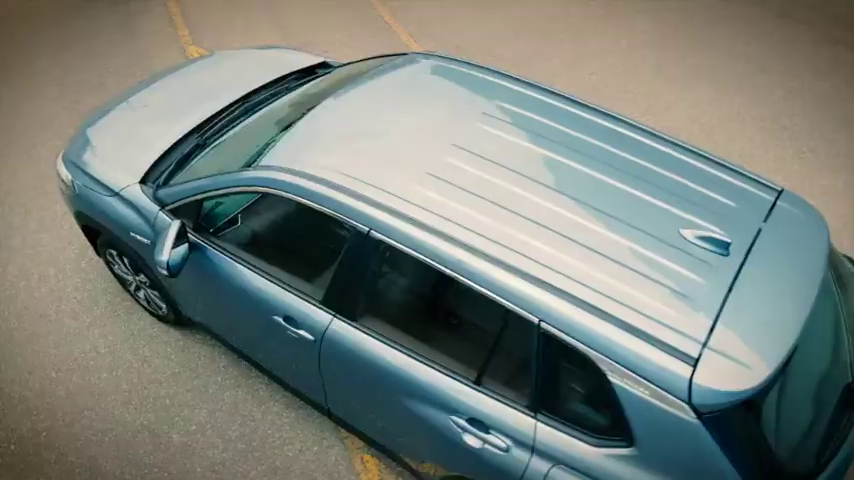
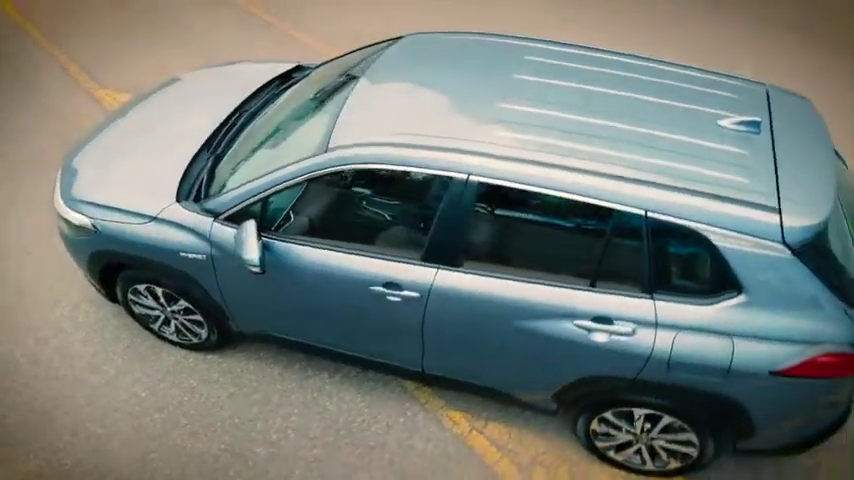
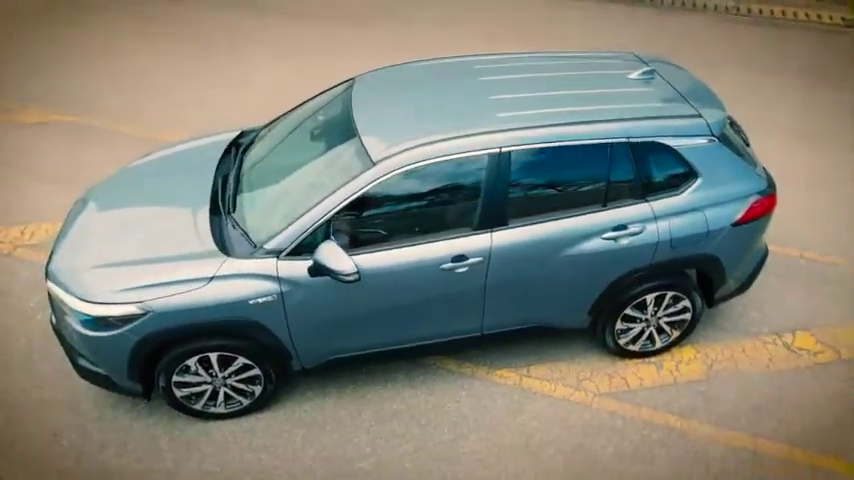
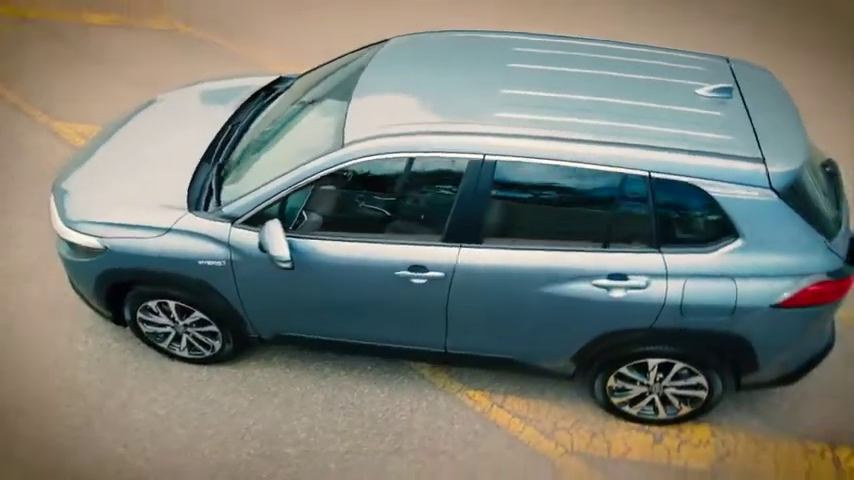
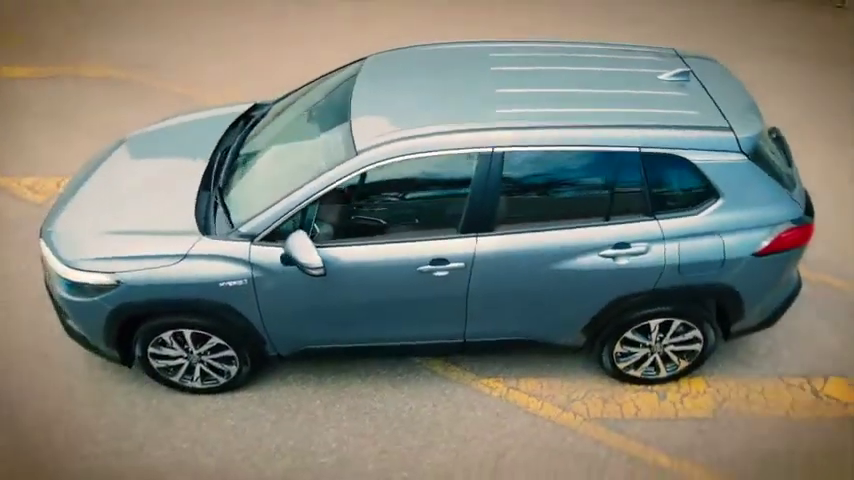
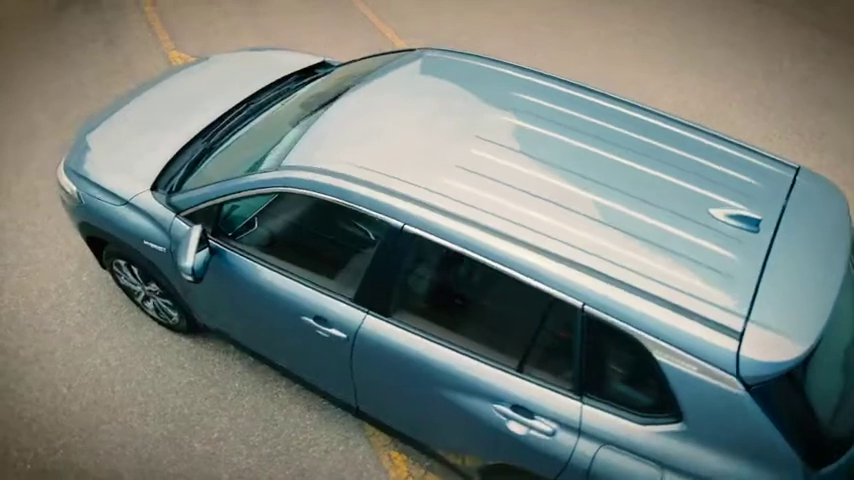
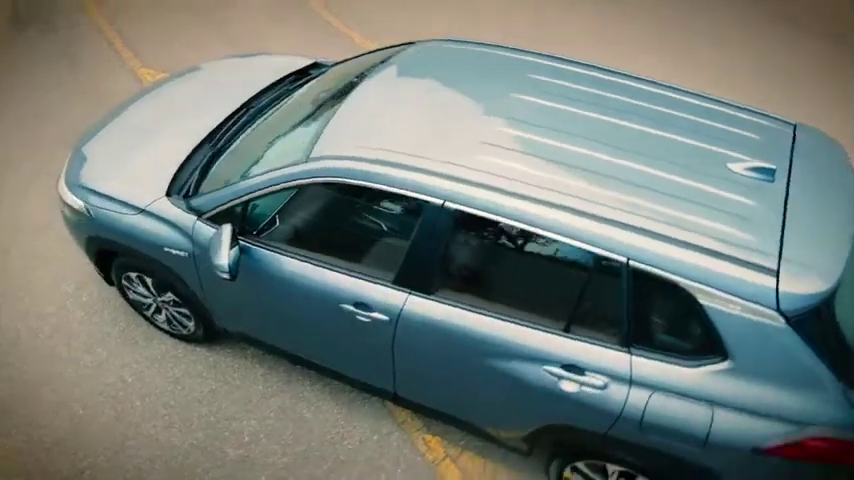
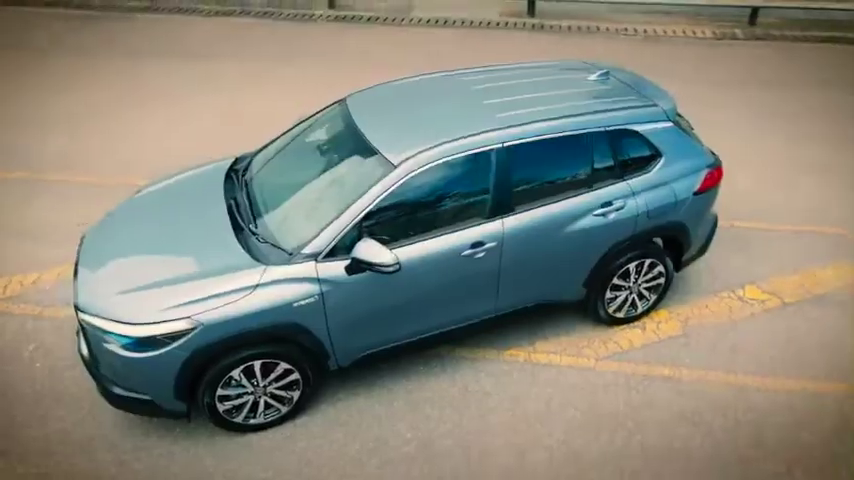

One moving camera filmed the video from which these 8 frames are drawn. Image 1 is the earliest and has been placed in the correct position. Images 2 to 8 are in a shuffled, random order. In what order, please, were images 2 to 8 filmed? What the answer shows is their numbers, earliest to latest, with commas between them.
6, 7, 2, 4, 5, 3, 8
